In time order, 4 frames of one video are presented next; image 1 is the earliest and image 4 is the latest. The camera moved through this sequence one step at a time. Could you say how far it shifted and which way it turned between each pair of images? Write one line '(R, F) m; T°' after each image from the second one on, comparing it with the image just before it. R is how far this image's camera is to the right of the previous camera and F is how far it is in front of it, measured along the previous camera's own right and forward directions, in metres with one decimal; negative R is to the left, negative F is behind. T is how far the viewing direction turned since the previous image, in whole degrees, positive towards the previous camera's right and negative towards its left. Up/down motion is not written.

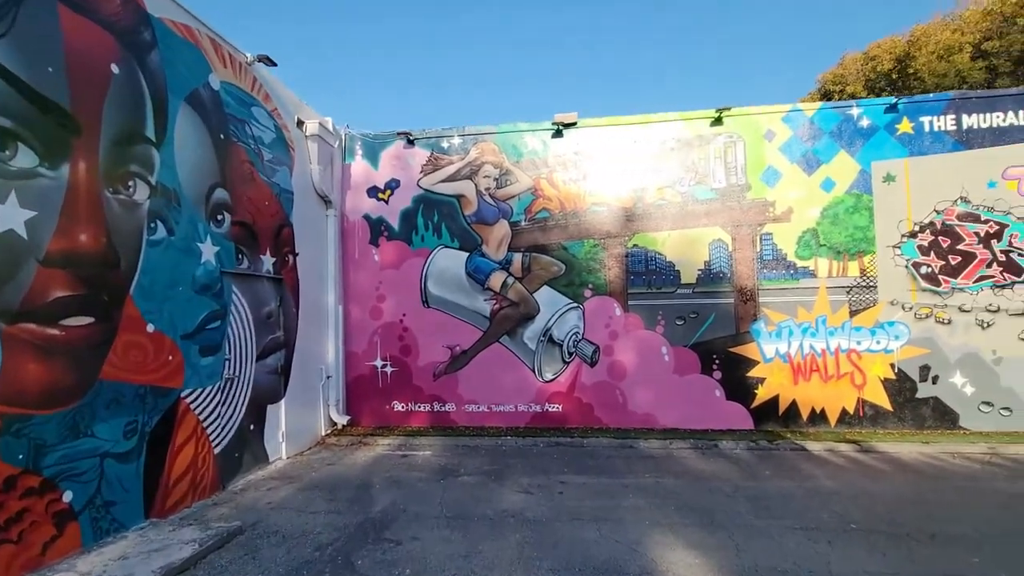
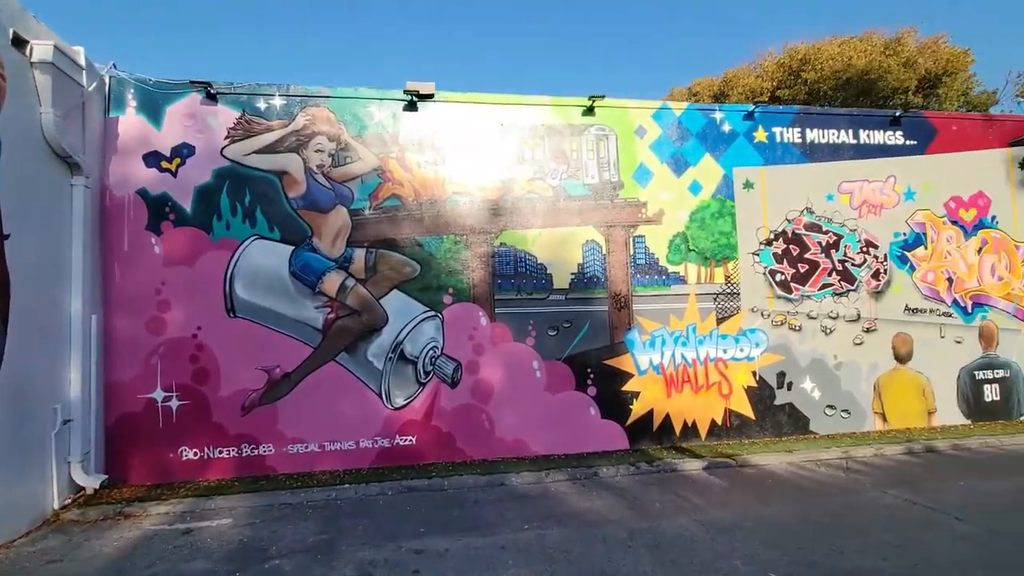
(+0.1, +1.6) m; +17°
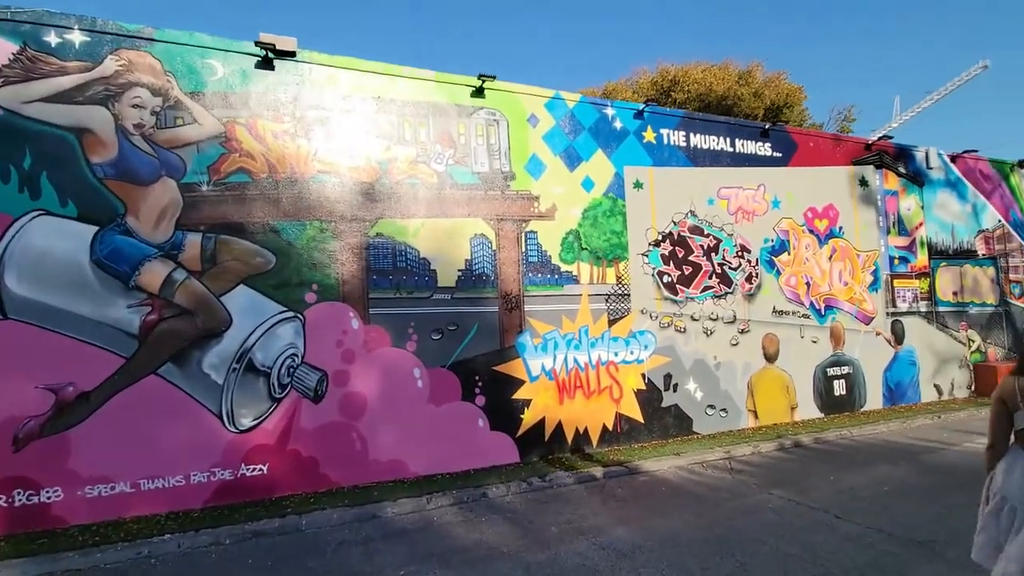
(0.0, +0.8) m; +13°
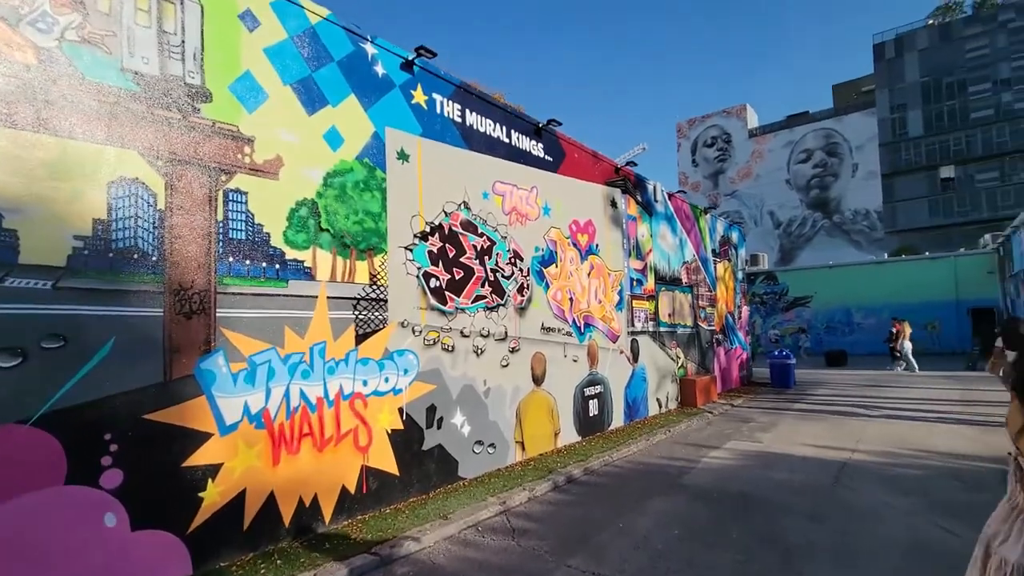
(+0.3, +2.3) m; +29°
